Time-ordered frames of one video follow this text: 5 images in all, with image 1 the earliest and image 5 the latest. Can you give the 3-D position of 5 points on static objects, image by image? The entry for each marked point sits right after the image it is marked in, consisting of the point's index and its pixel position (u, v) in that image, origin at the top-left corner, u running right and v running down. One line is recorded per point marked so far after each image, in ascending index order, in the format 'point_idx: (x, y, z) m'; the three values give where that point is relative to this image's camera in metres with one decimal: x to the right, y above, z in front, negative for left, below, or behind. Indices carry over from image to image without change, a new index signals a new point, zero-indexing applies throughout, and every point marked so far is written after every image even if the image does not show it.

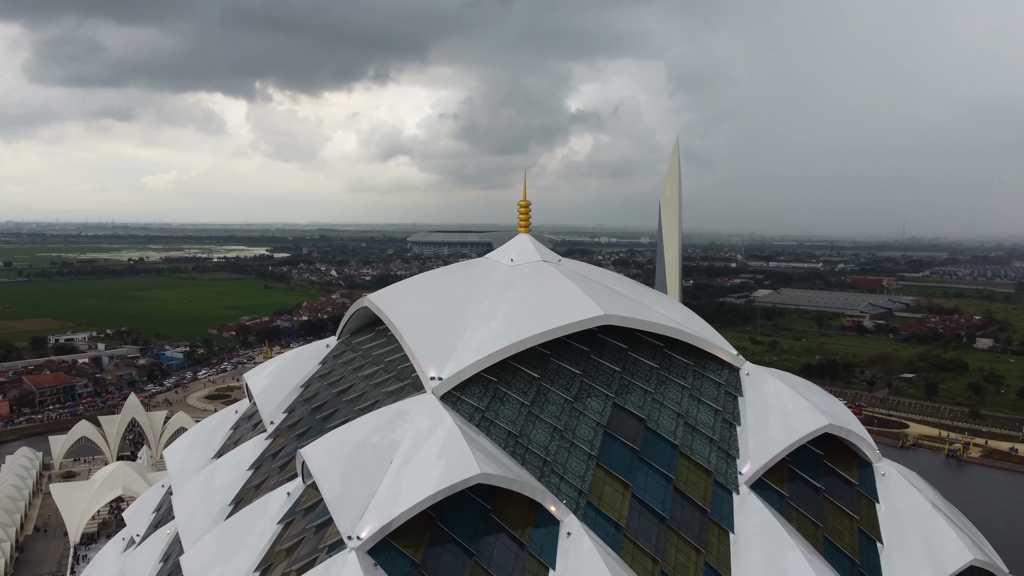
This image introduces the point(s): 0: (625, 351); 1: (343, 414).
0: (+0.9, -0.5, +4.9) m
1: (-1.3, -1.0, +4.8) m
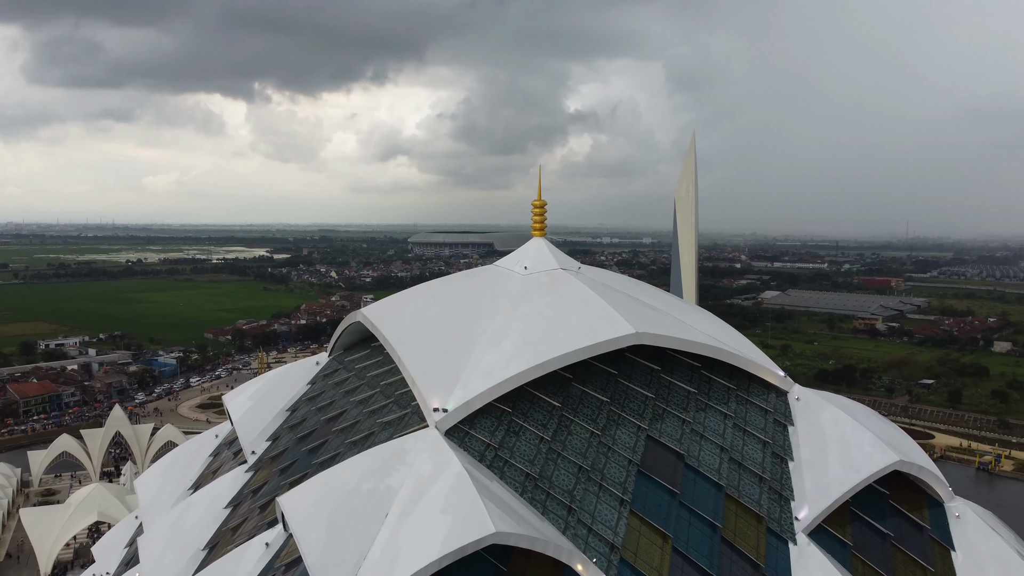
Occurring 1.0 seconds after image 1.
0: (+1.0, -0.6, +4.3) m
1: (-1.2, -1.1, +4.2) m
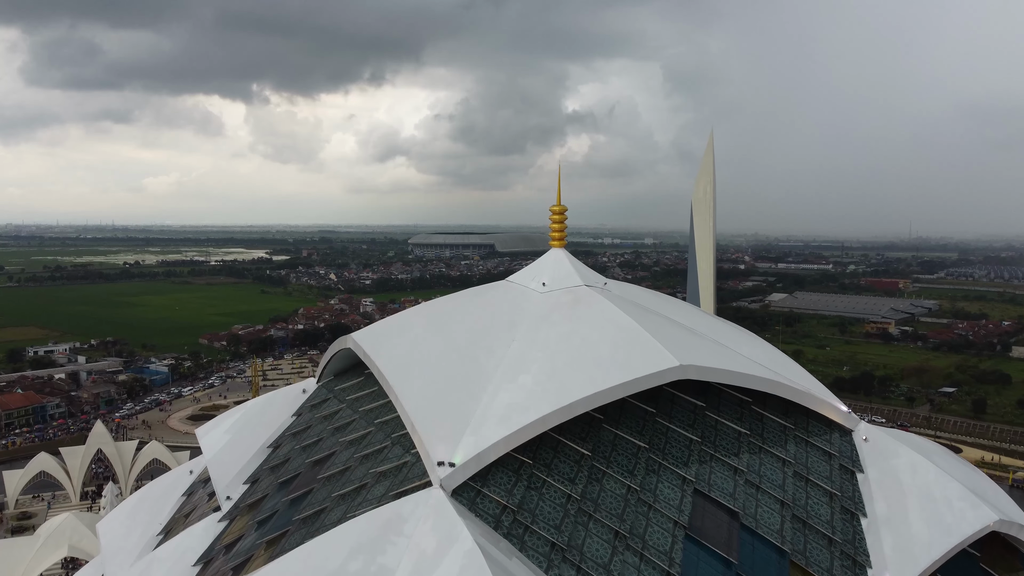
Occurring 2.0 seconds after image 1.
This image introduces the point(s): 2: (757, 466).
0: (+1.1, -0.7, +3.6) m
1: (-1.1, -1.2, +3.5) m
2: (+1.4, -1.0, +3.4) m
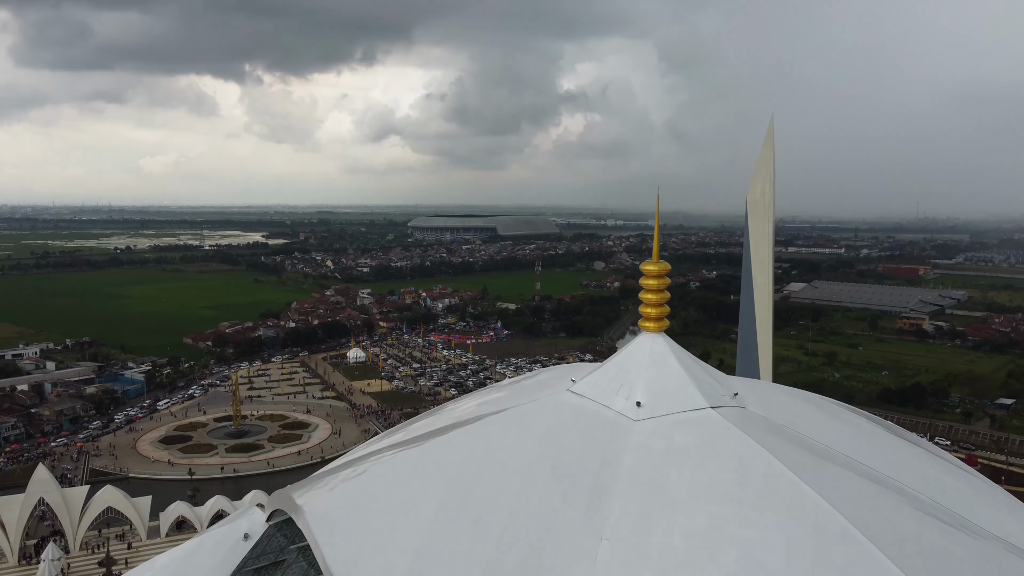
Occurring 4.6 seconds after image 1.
0: (+1.4, -1.2, +1.9) m
1: (-0.8, -1.7, +1.9) m
2: (+1.6, -1.5, +1.8) m
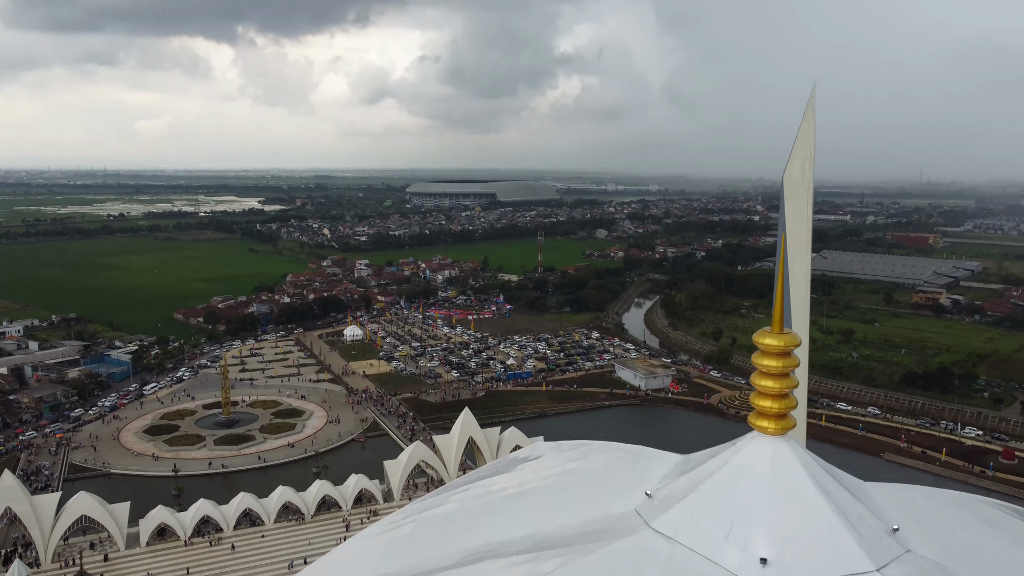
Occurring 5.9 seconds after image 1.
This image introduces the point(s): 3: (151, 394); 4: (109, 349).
0: (+1.5, -1.4, +1.1) m
1: (-0.7, -1.9, +1.1) m
2: (+1.8, -1.7, +1.0) m
3: (-8.1, -2.4, +13.9) m
4: (-10.8, -1.6, +16.6) m
